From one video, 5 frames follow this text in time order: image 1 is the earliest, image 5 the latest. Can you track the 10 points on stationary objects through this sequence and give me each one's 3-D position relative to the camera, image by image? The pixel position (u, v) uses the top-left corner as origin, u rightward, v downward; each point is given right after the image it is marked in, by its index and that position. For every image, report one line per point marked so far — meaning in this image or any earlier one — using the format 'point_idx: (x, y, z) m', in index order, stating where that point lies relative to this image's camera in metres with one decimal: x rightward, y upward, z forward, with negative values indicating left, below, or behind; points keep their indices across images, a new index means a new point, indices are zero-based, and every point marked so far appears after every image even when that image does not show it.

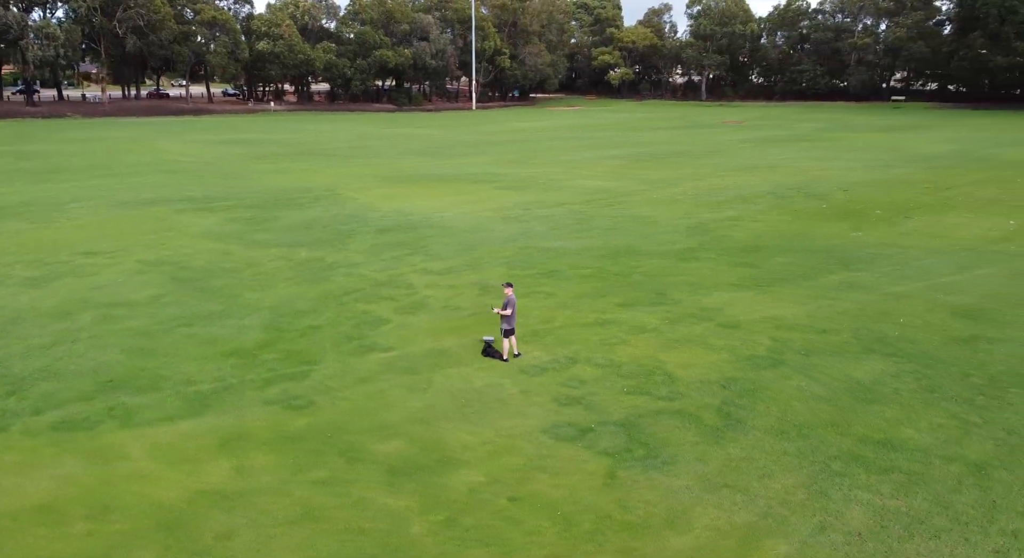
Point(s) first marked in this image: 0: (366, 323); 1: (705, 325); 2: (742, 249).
0: (-2.2, -0.7, +11.1) m
1: (+2.9, -0.6, +11.1) m
2: (+4.9, +0.6, +15.9) m
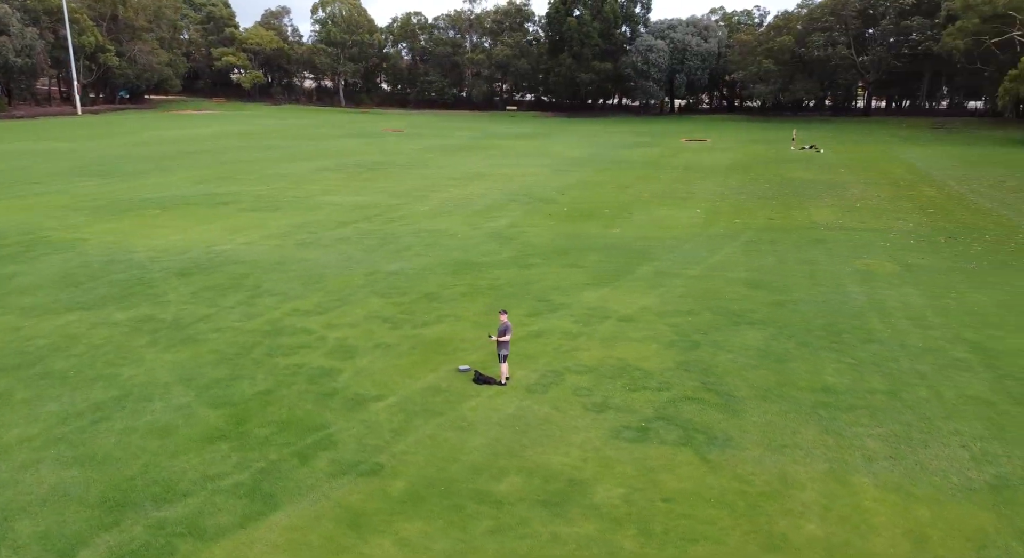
0: (-2.7, -1.4, +10.4) m
1: (+1.7, -0.7, +12.7) m
2: (+1.0, +0.6, +17.9) m
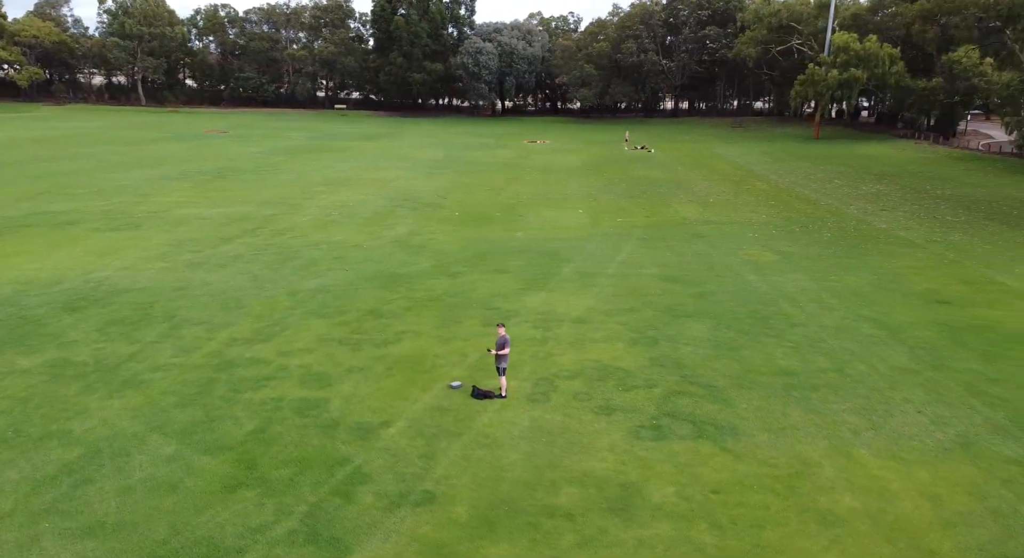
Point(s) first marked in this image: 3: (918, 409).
0: (-2.7, -1.7, +9.8) m
1: (+1.0, -0.8, +13.1) m
2: (-1.0, +0.4, +18.0) m
3: (+5.5, -1.8, +9.9) m
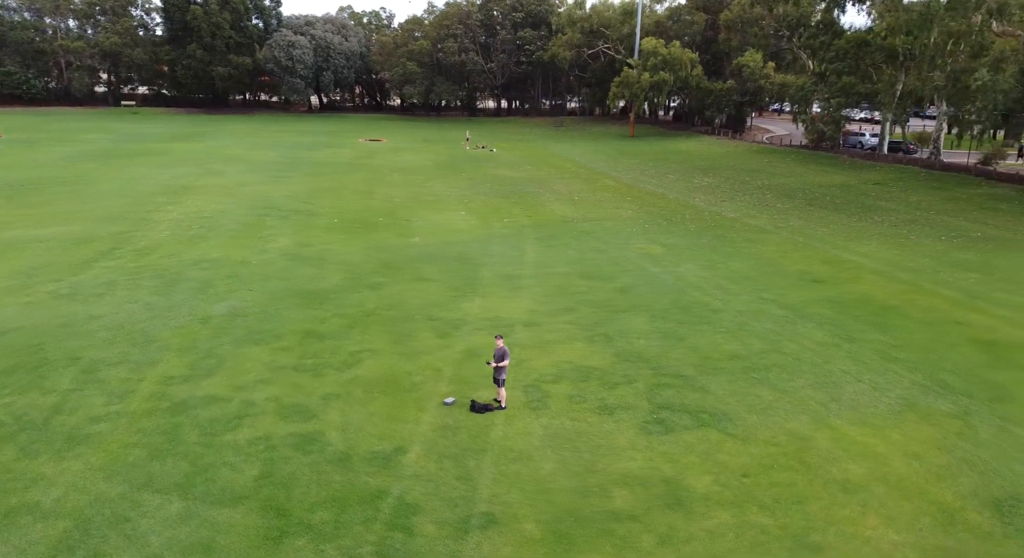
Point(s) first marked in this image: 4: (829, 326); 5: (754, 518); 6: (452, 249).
0: (-2.6, -2.0, +9.1) m
1: (+0.1, -0.9, +13.3) m
2: (-3.1, +0.2, +17.4) m
3: (+5.3, -1.5, +11.3) m
4: (+6.1, -0.9, +14.0) m
5: (+2.5, -2.5, +7.6) m
6: (-1.6, +0.7, +19.7) m
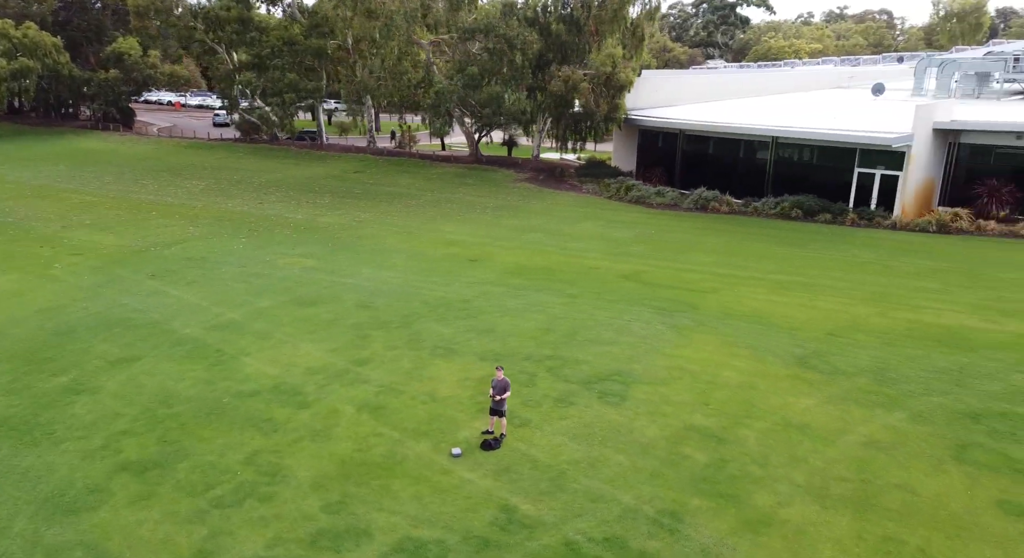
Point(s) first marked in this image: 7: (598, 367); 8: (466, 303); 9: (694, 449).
0: (-1.0, -2.8, +7.6) m
1: (-2.6, -1.5, +12.2) m
2: (-8.0, -1.5, +12.5) m
3: (+2.3, -0.9, +14.9) m
4: (+0.7, -0.3, +17.1) m
5: (+3.5, -2.1, +10.4) m
6: (-8.8, -0.8, +15.1) m
7: (+1.4, -1.5, +12.4) m
8: (-1.2, -0.6, +15.8) m
9: (+2.4, -2.3, +9.7) m
